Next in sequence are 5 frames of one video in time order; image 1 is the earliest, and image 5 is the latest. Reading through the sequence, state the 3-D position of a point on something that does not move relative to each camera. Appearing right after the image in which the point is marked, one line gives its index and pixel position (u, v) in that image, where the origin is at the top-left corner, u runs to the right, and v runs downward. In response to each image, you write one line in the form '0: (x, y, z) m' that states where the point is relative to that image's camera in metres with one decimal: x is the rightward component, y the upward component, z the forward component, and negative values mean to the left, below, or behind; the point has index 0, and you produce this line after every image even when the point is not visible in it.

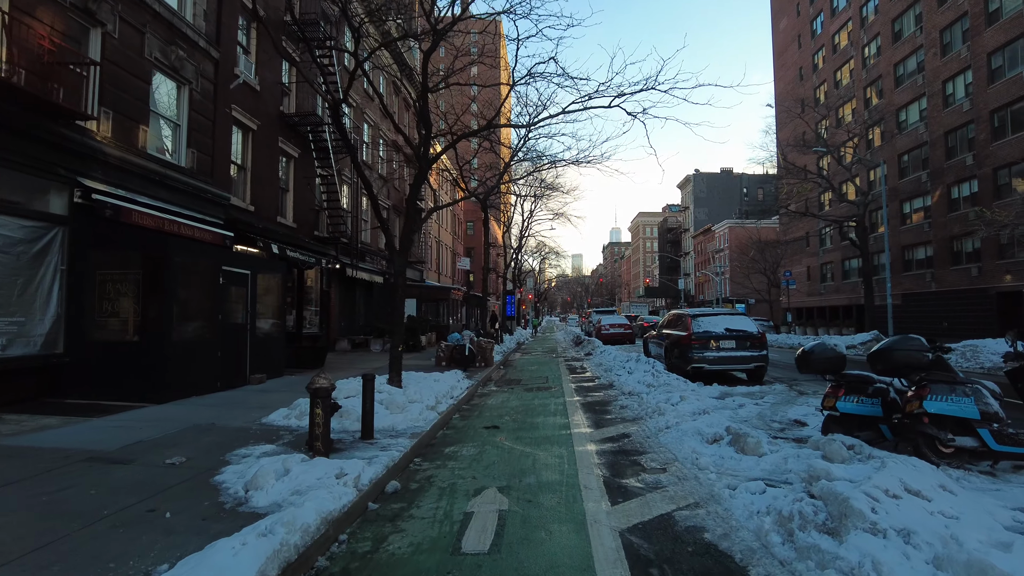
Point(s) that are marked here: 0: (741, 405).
0: (+3.0, -1.6, +8.8) m
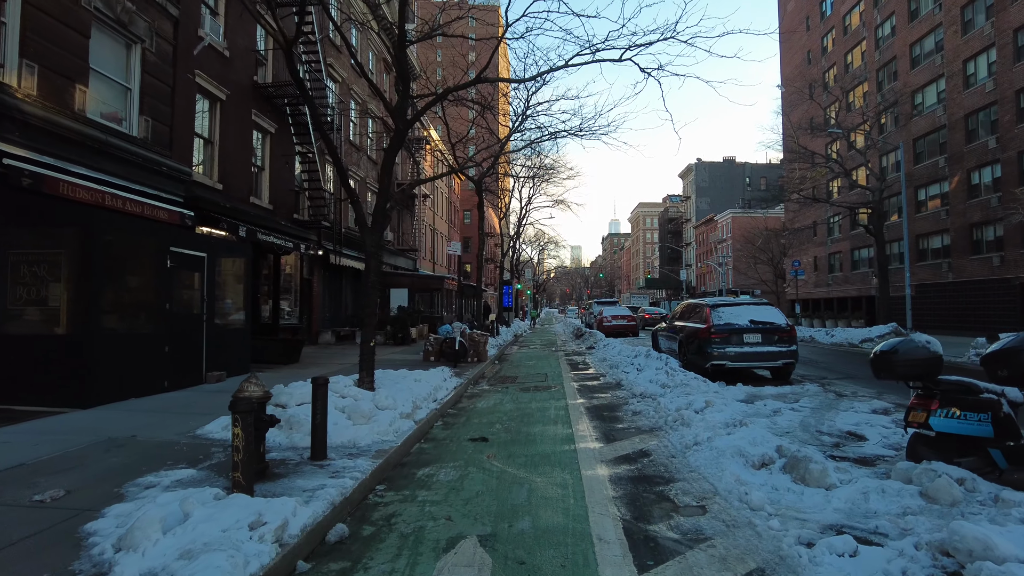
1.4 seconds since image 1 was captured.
0: (+3.0, -1.4, +7.4) m
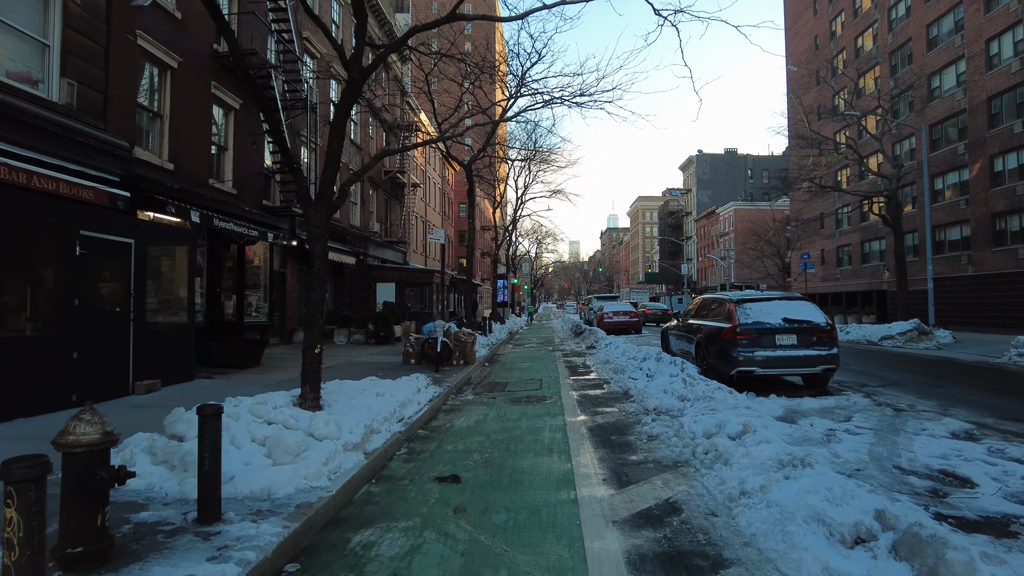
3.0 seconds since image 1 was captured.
0: (+2.8, -1.3, +5.8) m
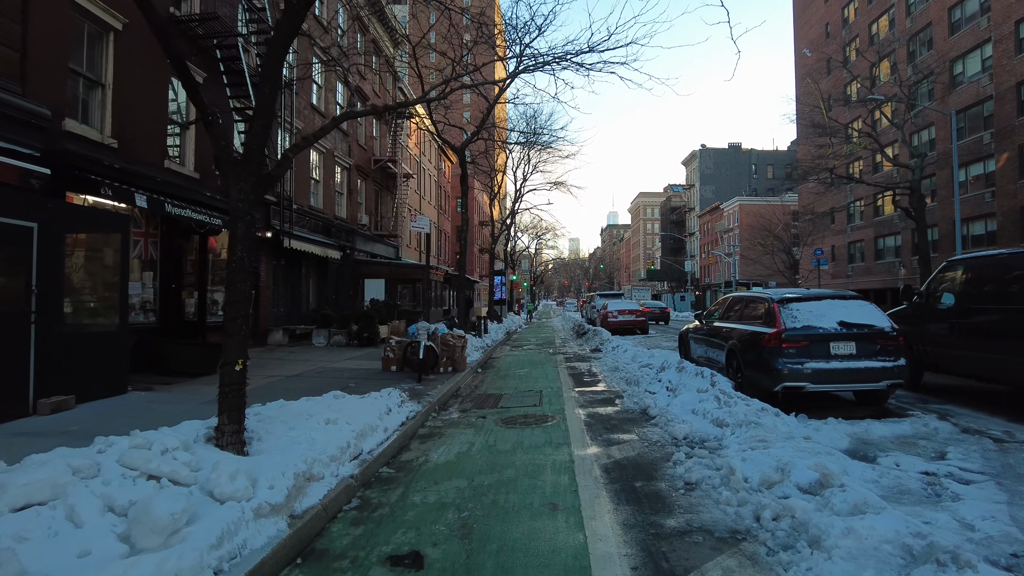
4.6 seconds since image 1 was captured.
0: (+2.7, -1.3, +4.2) m
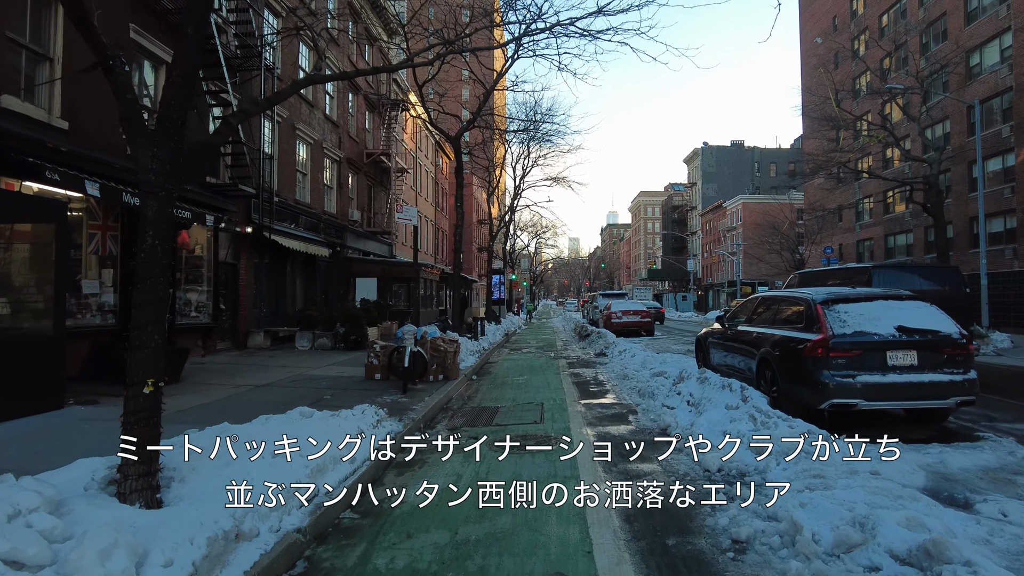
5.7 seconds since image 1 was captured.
0: (+2.7, -1.3, +3.1) m
